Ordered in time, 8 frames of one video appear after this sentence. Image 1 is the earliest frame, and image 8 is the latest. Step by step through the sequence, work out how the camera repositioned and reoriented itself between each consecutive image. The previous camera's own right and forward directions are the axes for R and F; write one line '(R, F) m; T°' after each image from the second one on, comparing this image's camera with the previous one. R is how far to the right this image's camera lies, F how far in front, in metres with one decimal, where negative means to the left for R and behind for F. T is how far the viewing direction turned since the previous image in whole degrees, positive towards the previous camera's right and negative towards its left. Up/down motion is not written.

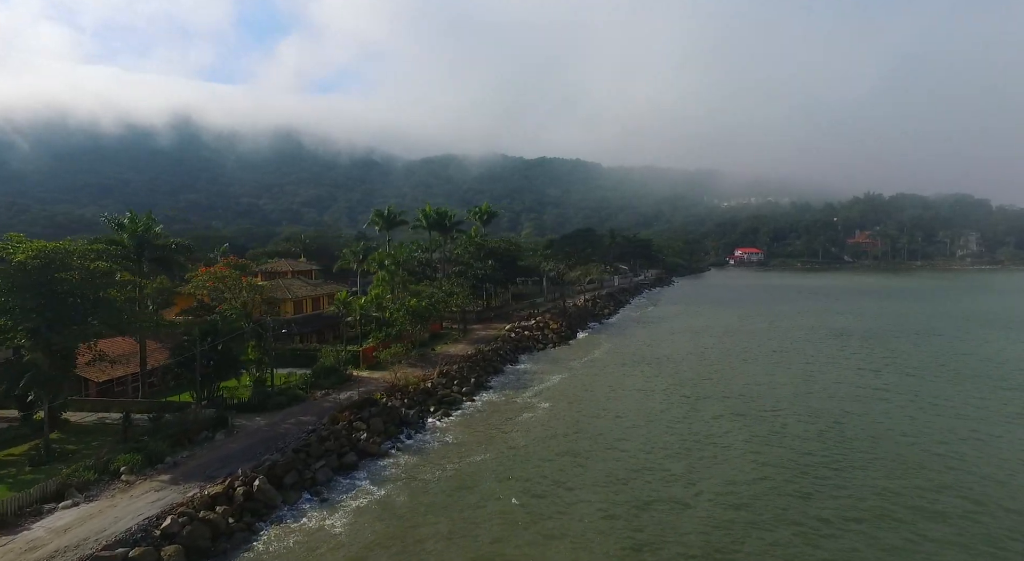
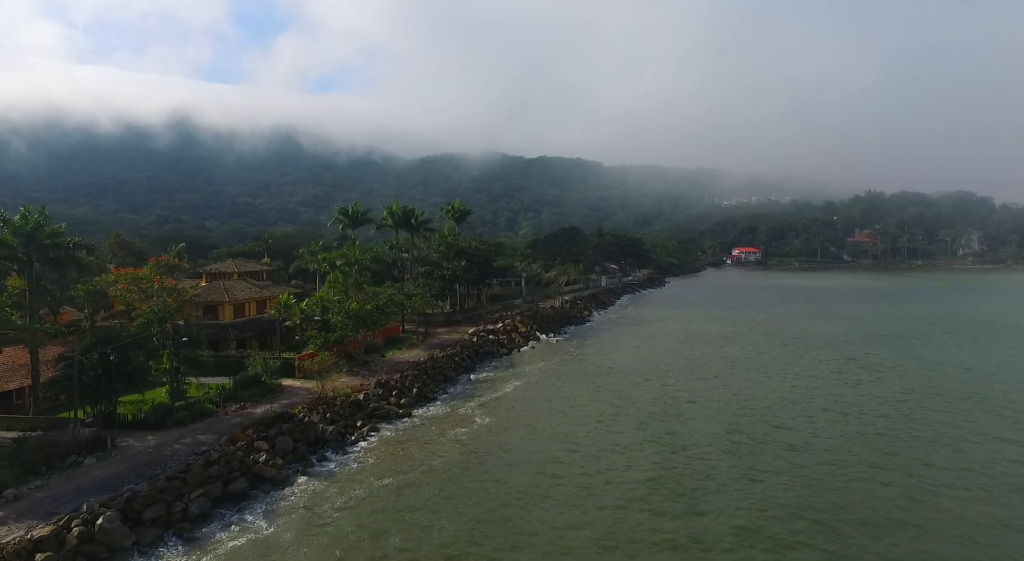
(+3.1, +3.0) m; 0°
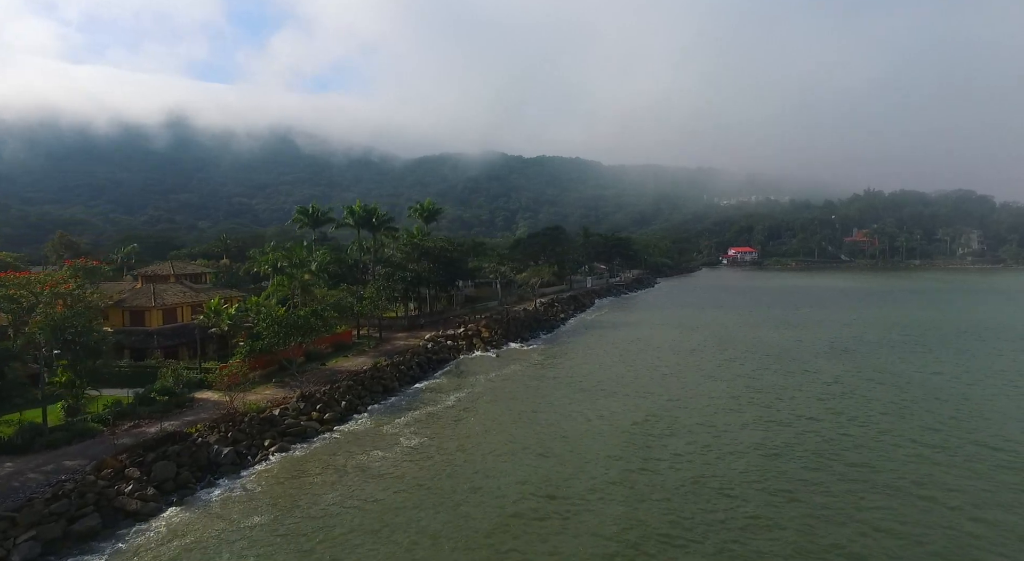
(+3.2, +3.0) m; 0°
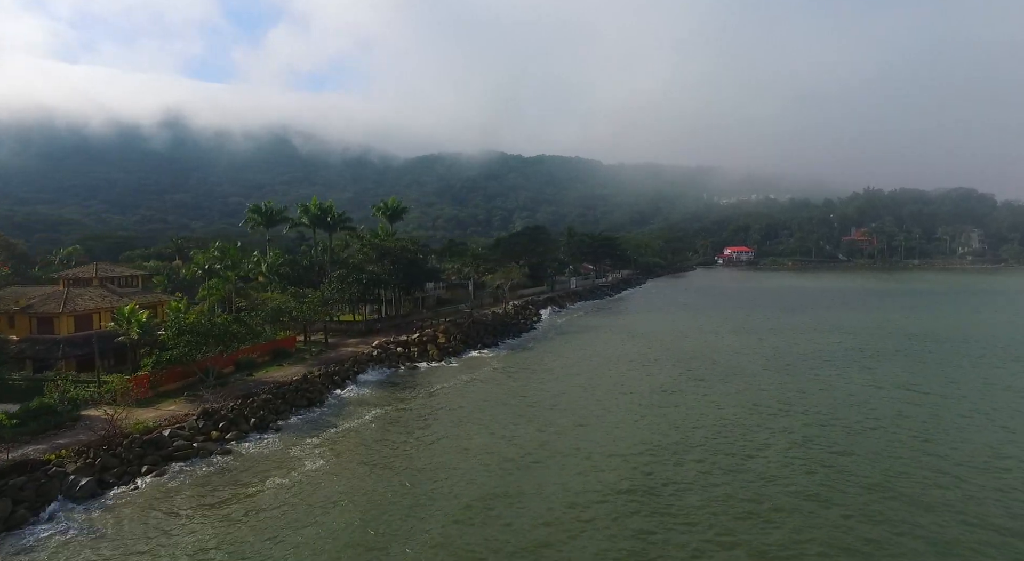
(+3.4, +3.3) m; 0°
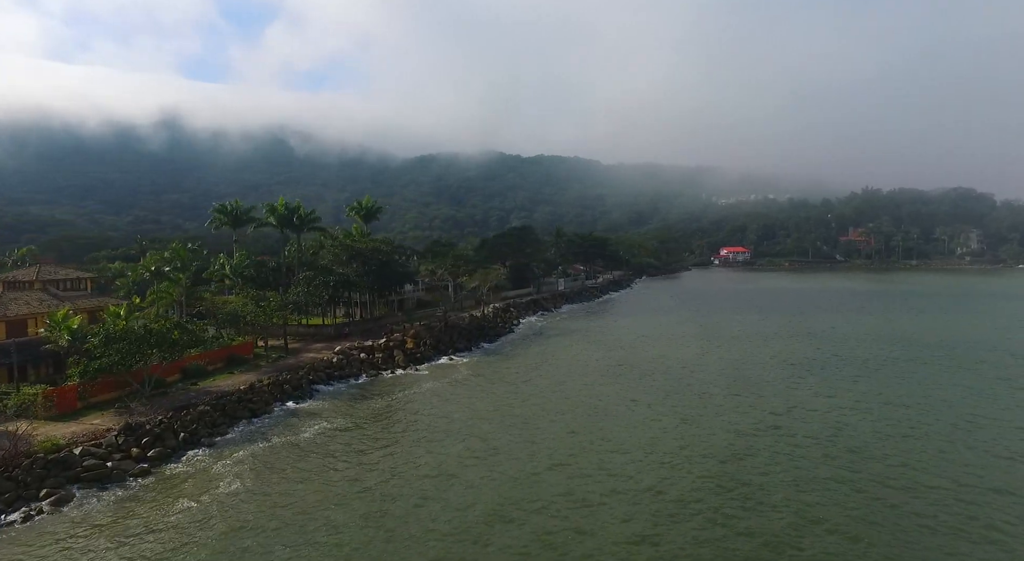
(+2.2, +2.2) m; 0°
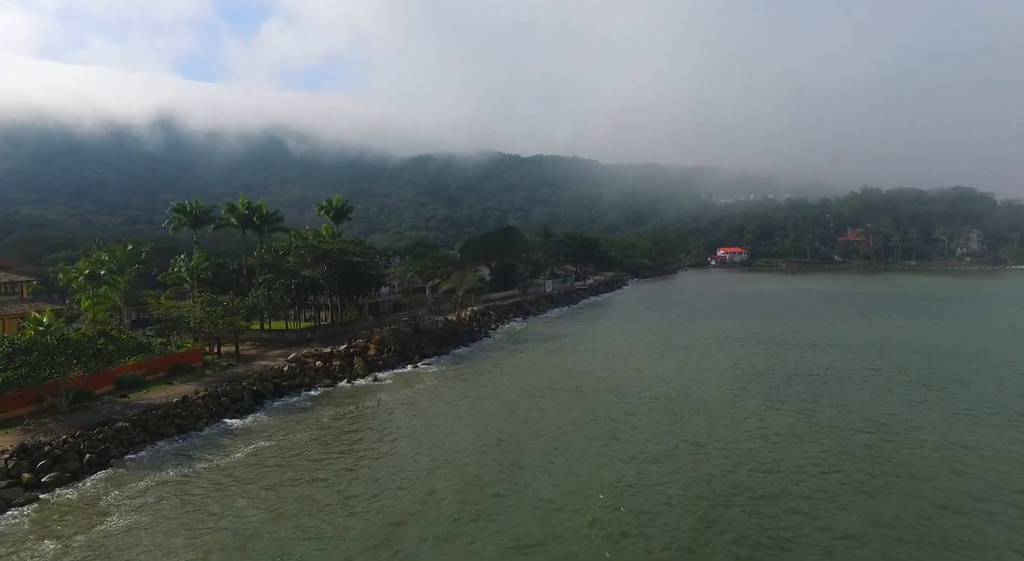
(+2.3, +2.7) m; 0°
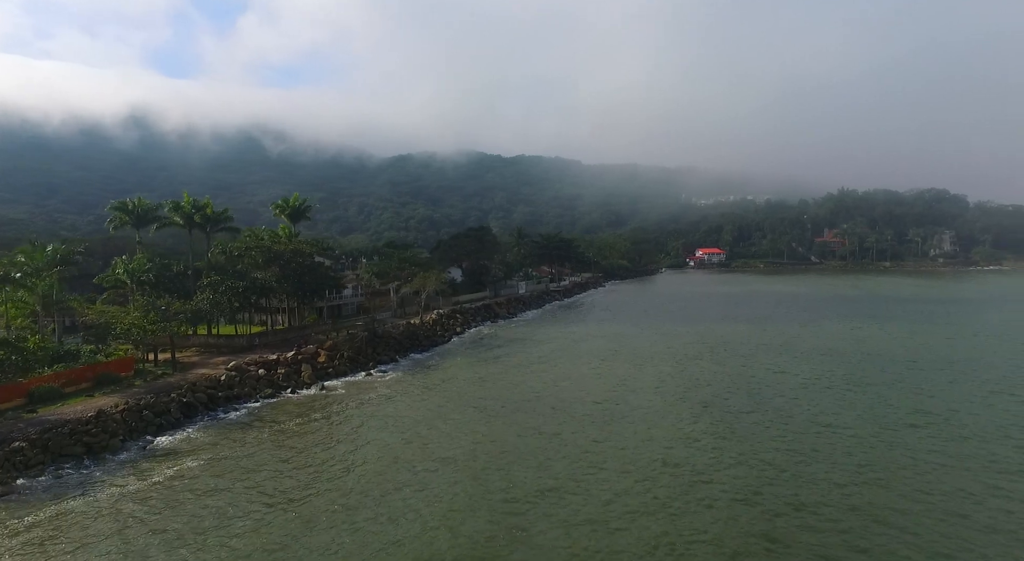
(+1.5, +2.5) m; +2°
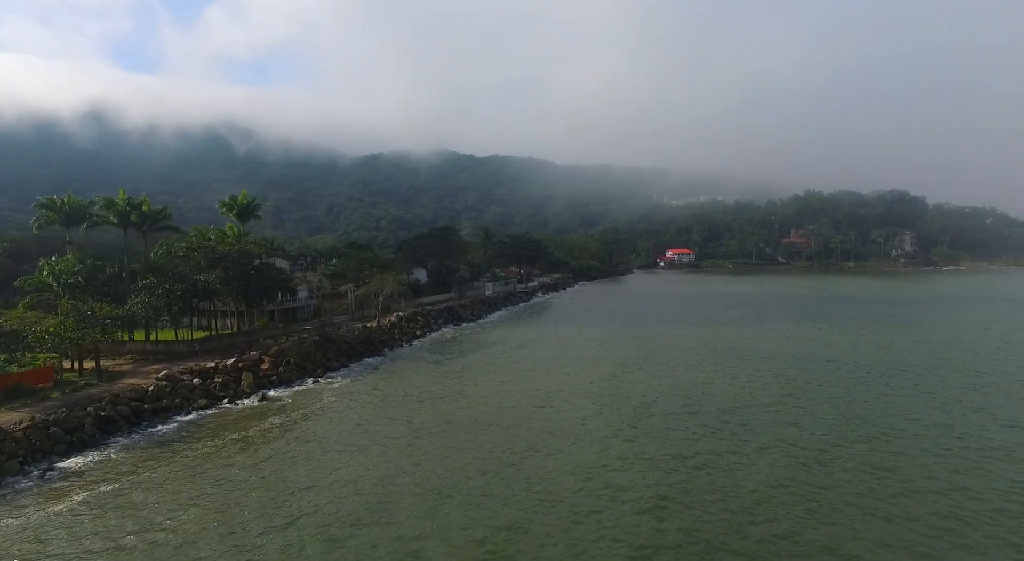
(+1.0, +2.4) m; +2°
